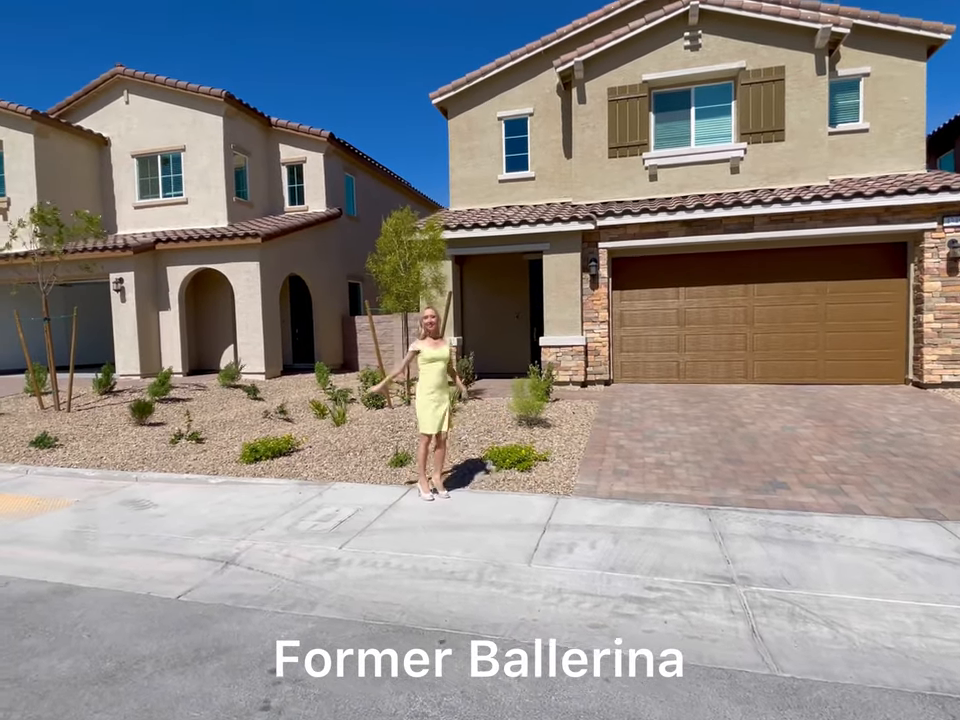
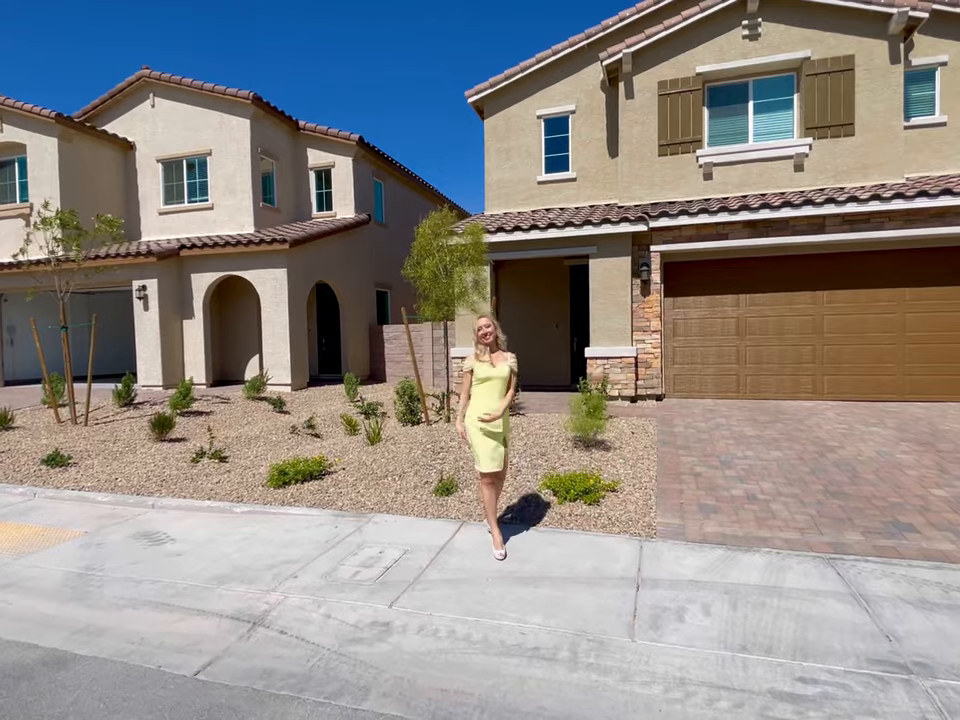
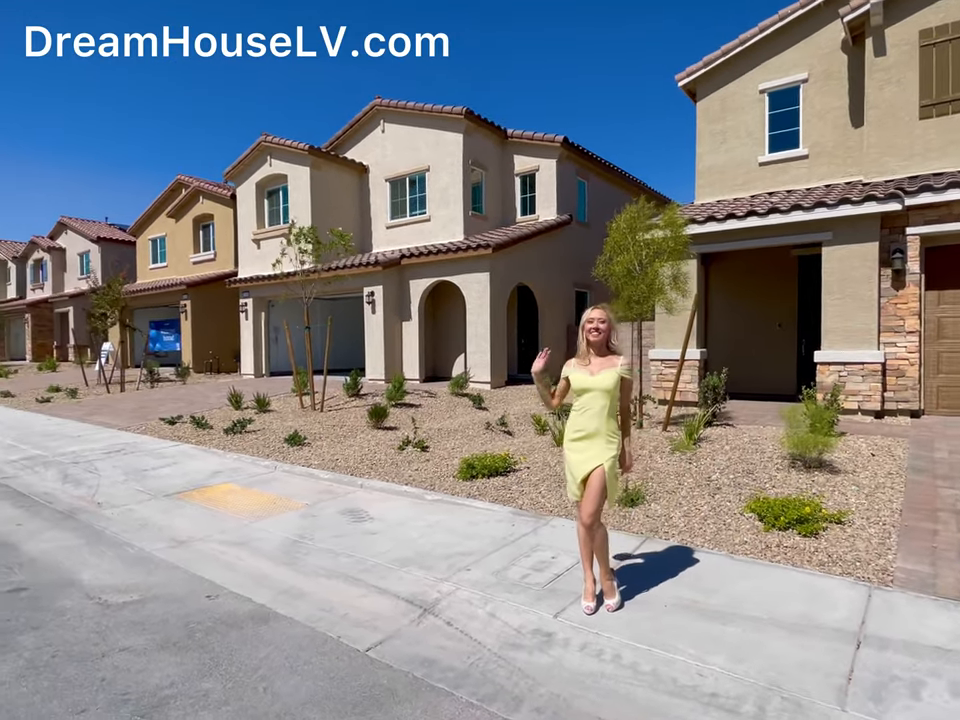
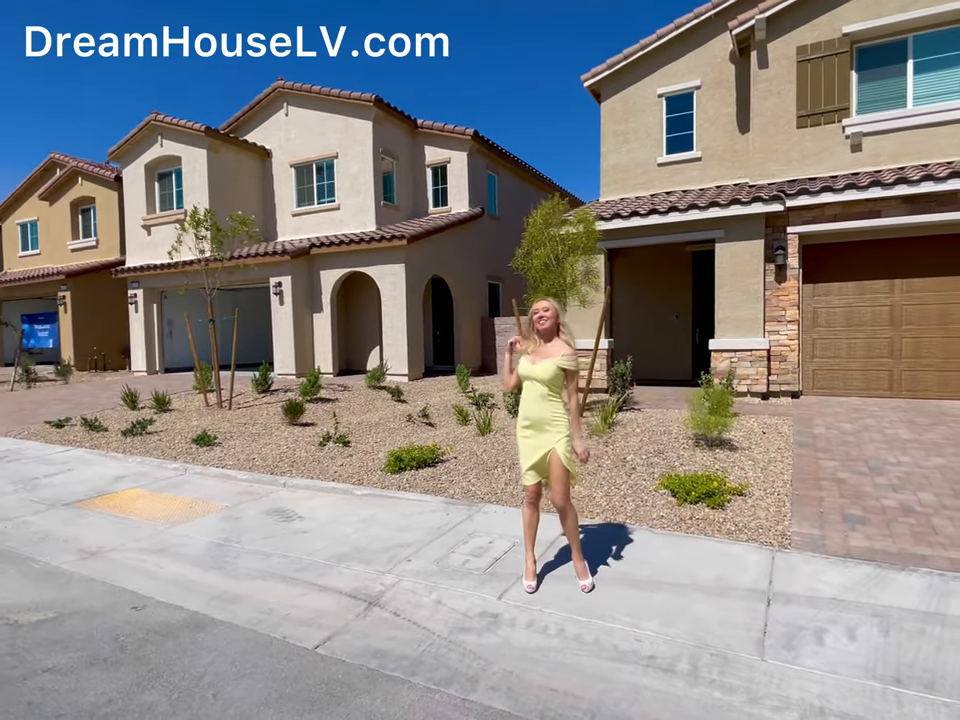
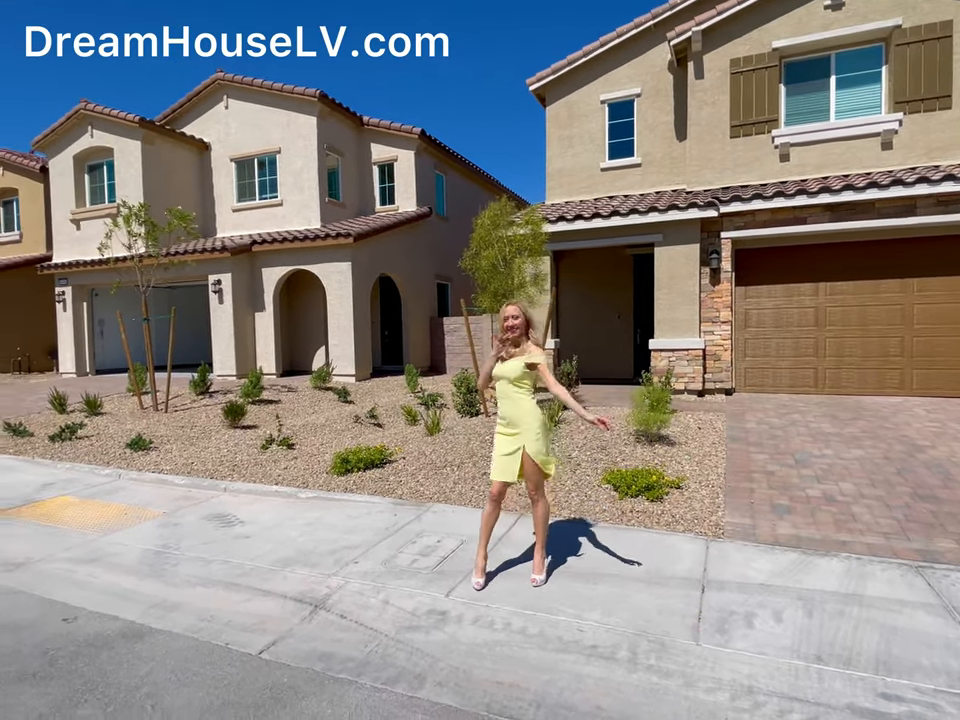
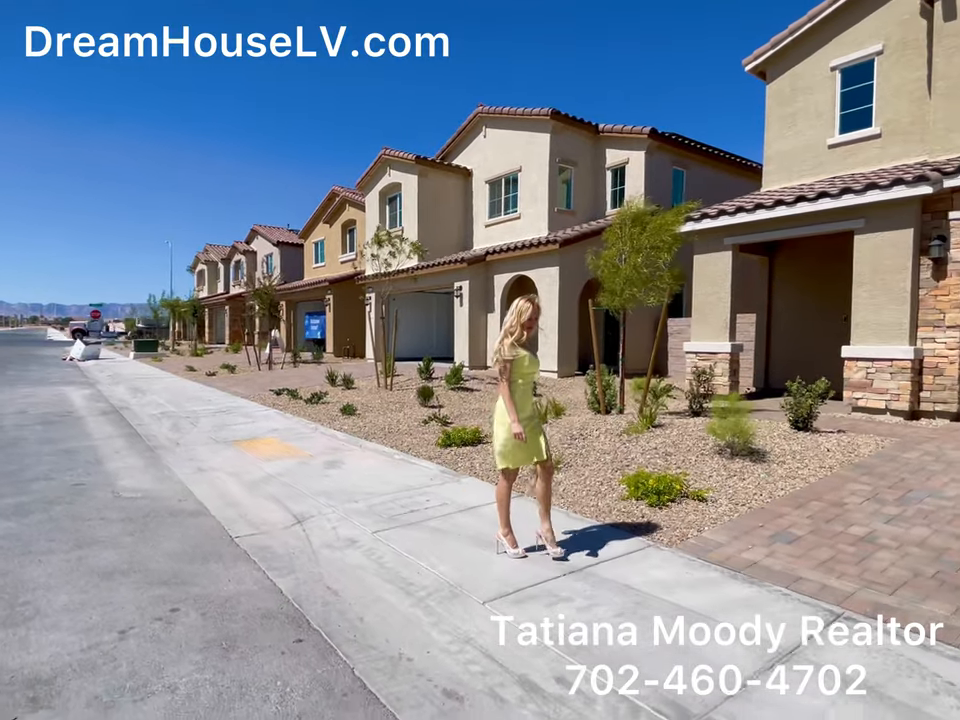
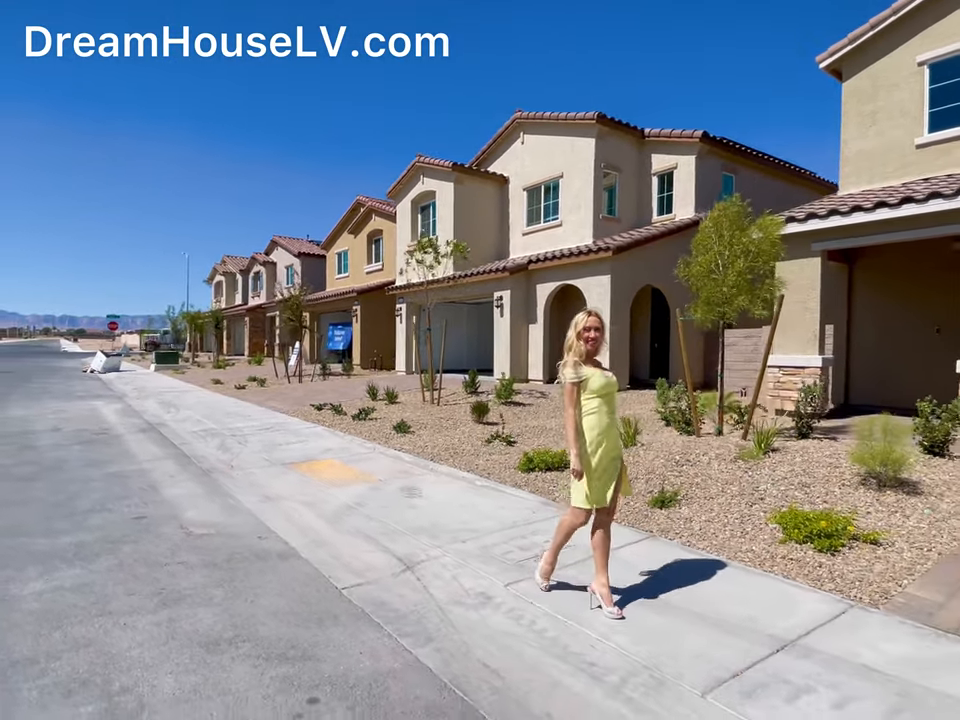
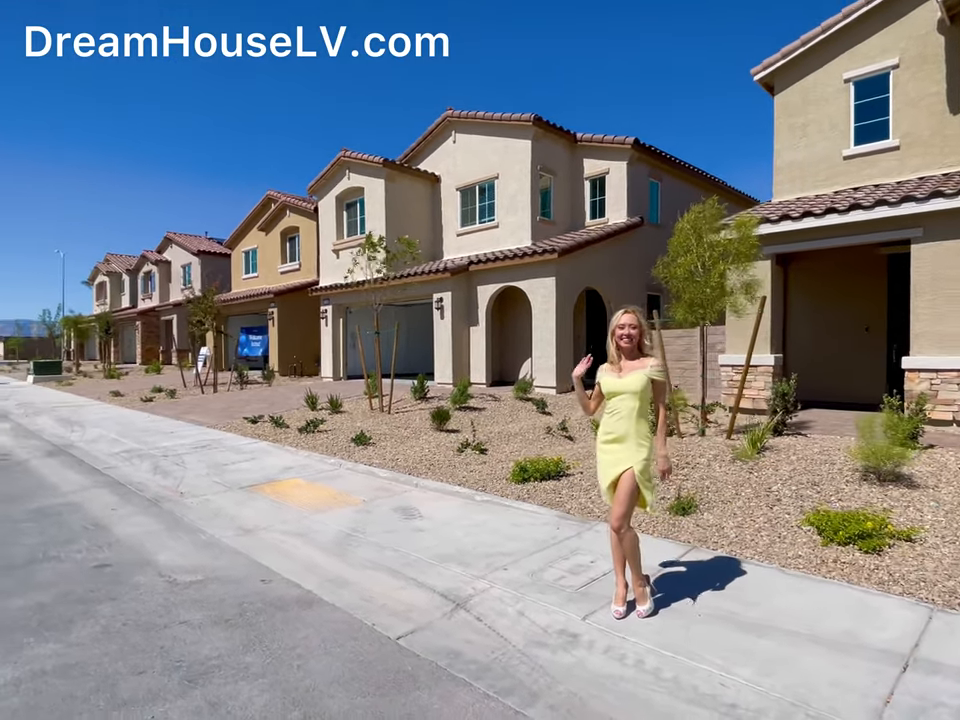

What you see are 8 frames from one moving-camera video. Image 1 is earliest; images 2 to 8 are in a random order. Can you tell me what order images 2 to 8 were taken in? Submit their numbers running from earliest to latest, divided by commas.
2, 5, 4, 3, 8, 7, 6
